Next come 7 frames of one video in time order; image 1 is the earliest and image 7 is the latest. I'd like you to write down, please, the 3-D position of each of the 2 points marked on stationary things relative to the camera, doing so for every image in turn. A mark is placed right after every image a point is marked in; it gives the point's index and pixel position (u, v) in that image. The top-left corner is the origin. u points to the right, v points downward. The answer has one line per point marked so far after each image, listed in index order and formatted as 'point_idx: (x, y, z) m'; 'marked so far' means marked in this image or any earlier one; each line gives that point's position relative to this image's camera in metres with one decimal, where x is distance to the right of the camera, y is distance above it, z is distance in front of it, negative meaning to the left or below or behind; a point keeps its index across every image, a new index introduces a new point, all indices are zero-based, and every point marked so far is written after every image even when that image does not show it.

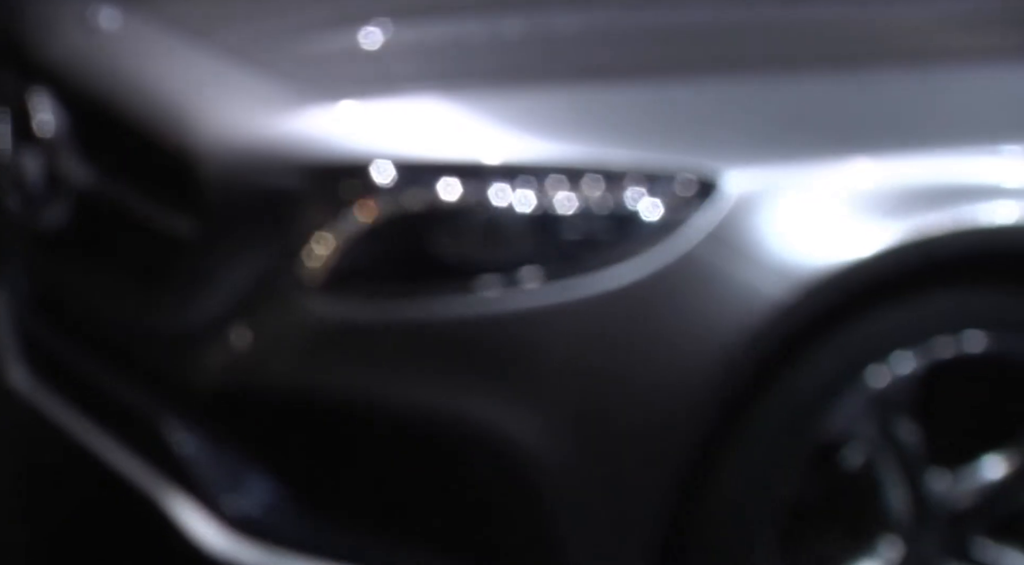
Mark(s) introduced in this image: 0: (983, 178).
0: (+0.6, +0.1, +1.6) m
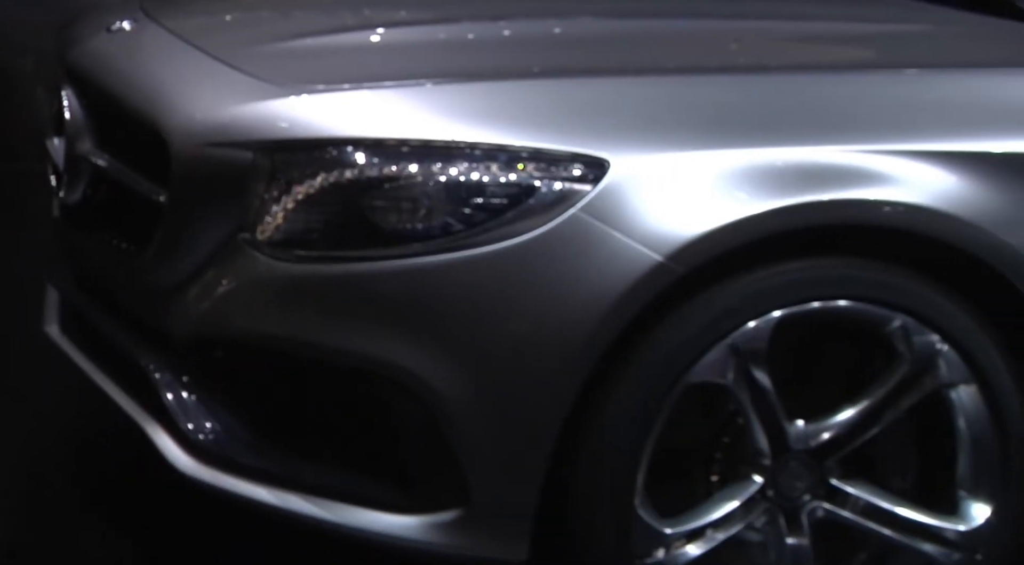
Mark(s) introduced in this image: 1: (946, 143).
0: (+0.5, +0.2, +1.9) m
1: (+0.7, +0.2, +1.9) m
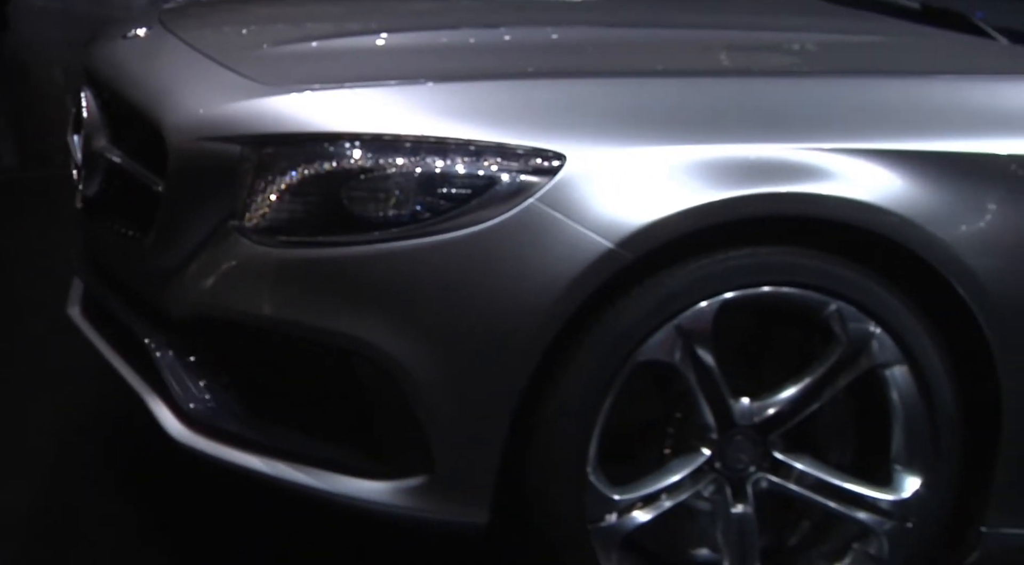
0: (+0.4, +0.2, +2.0) m
1: (+0.7, +0.2, +2.1) m
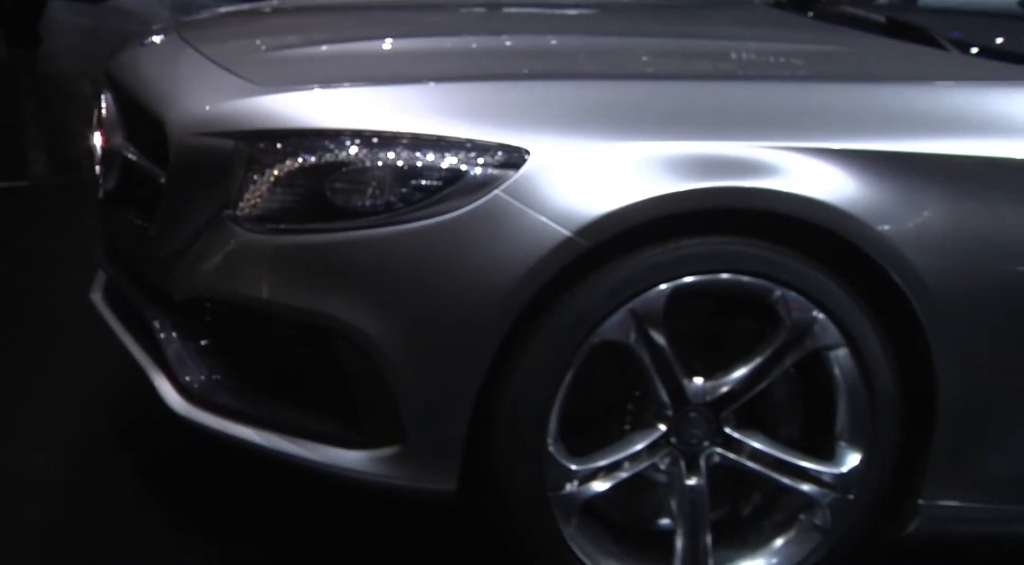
0: (+0.4, +0.2, +2.2) m
1: (+0.6, +0.3, +2.3) m
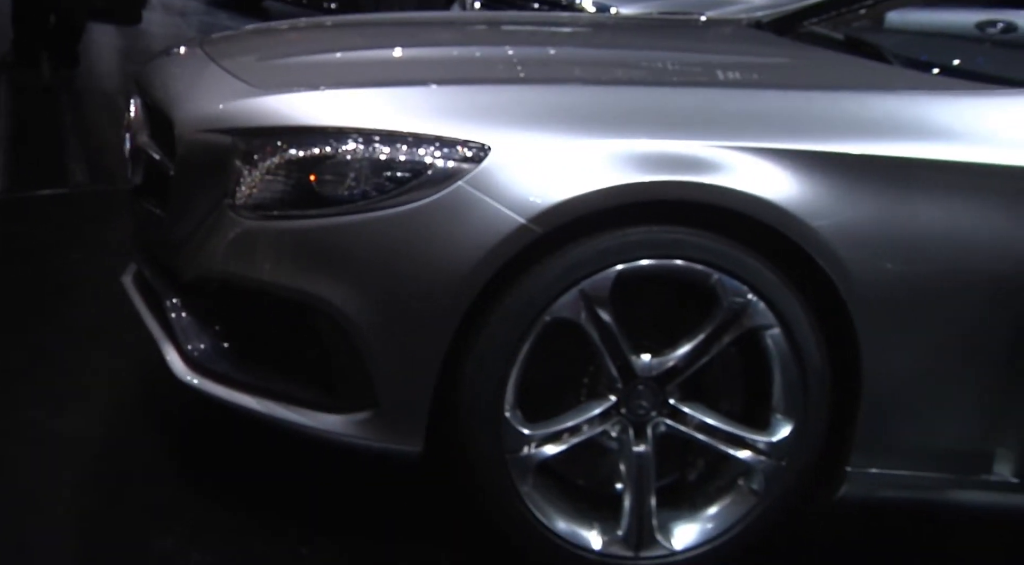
0: (+0.3, +0.3, +2.5) m
1: (+0.5, +0.3, +2.5) m
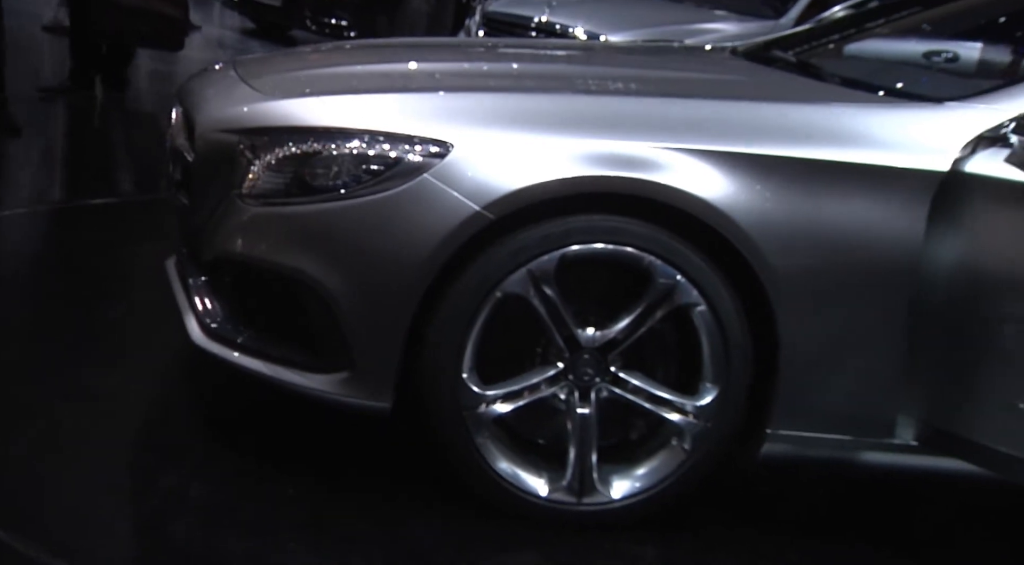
0: (+0.2, +0.3, +2.9) m
1: (+0.5, +0.3, +2.9) m
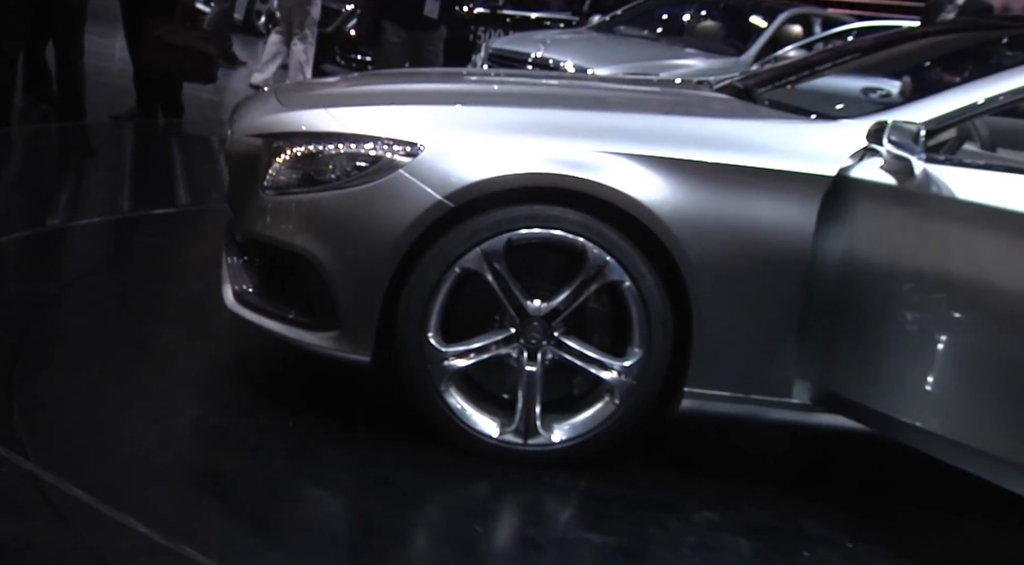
0: (+0.1, +0.4, +3.5) m
1: (+0.4, +0.4, +3.5) m
